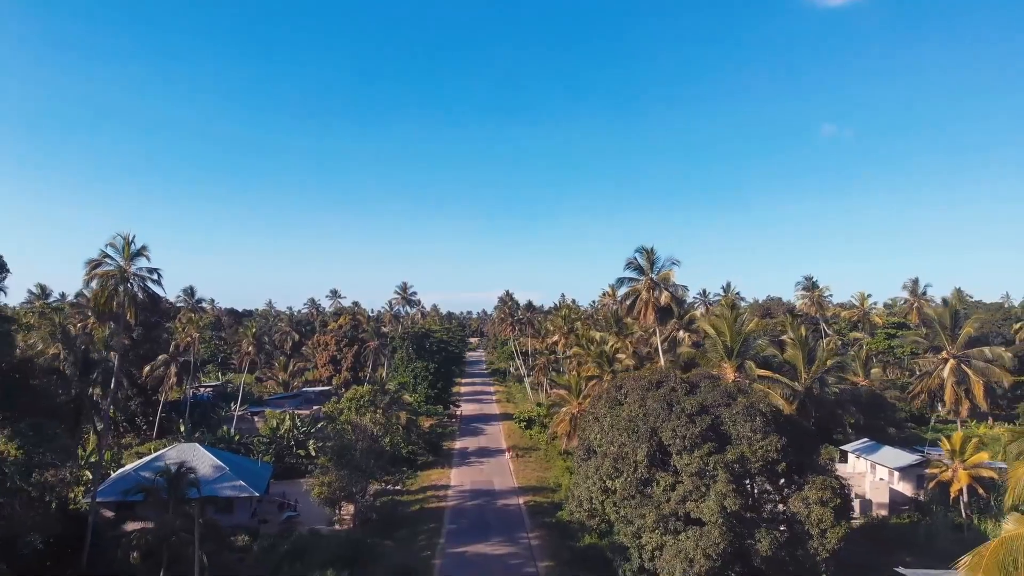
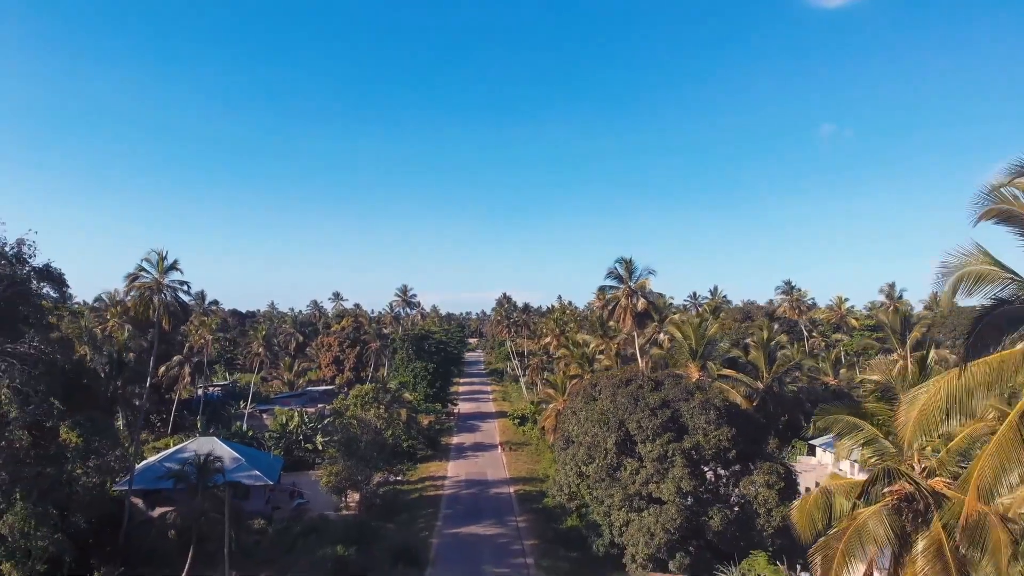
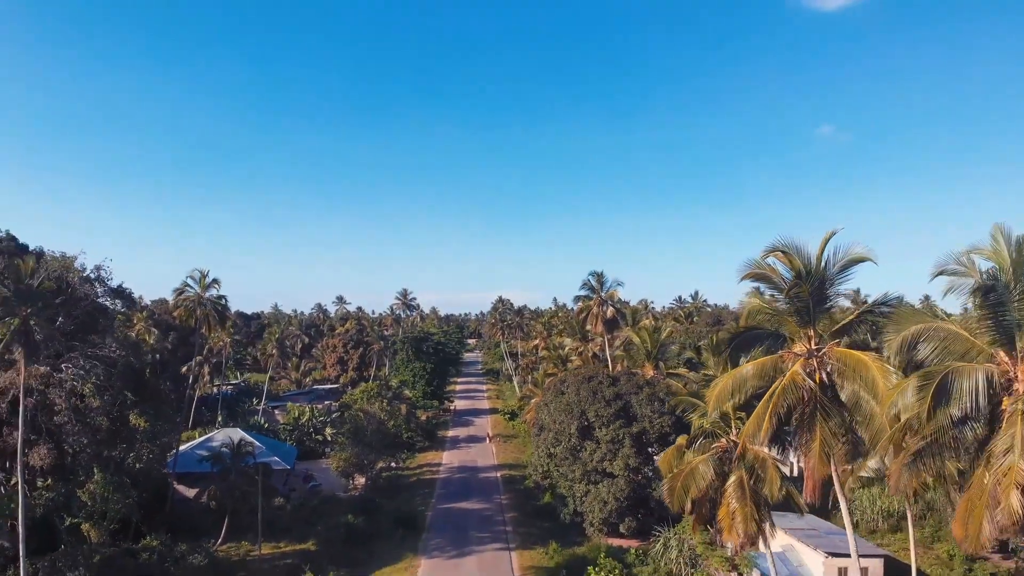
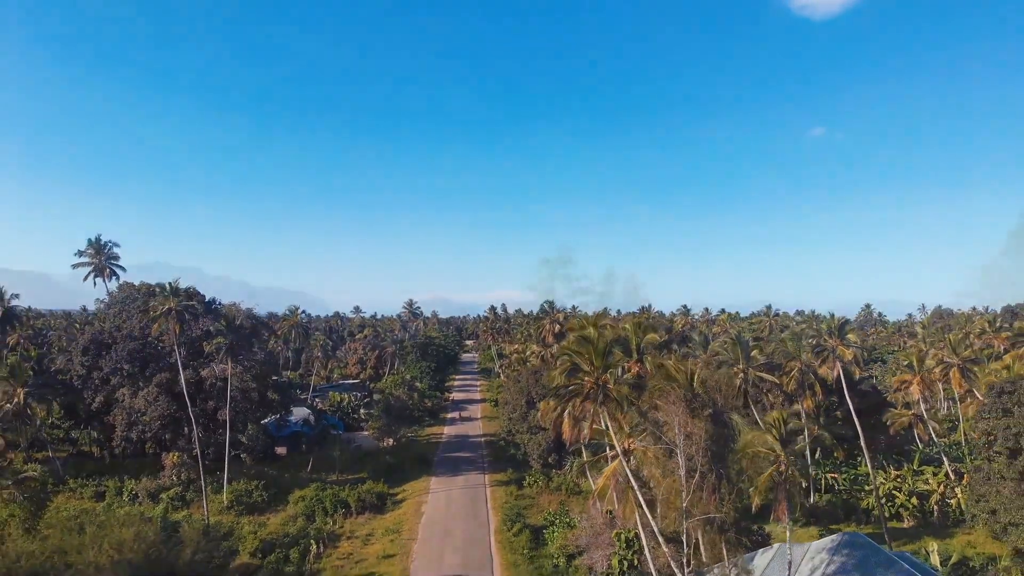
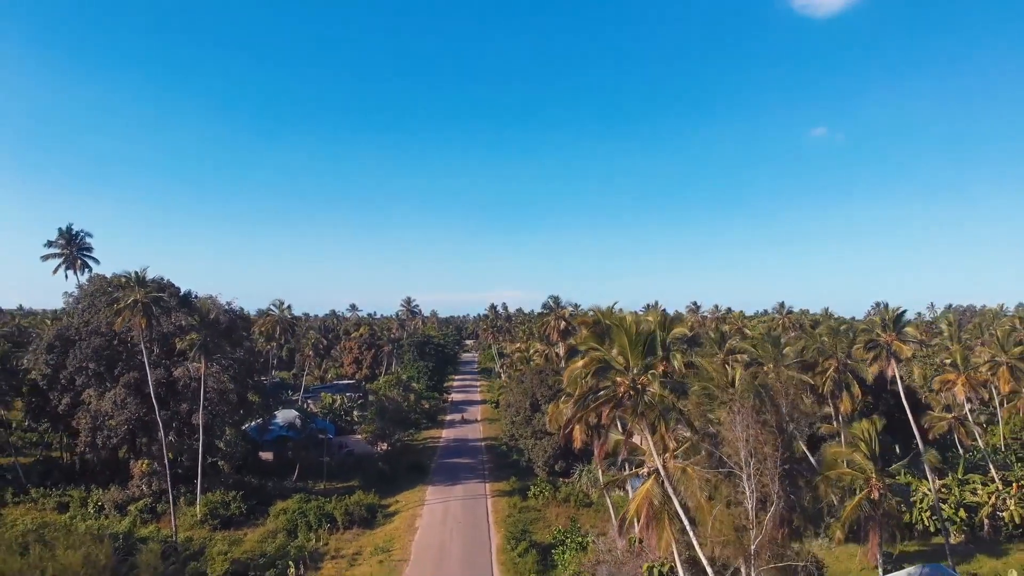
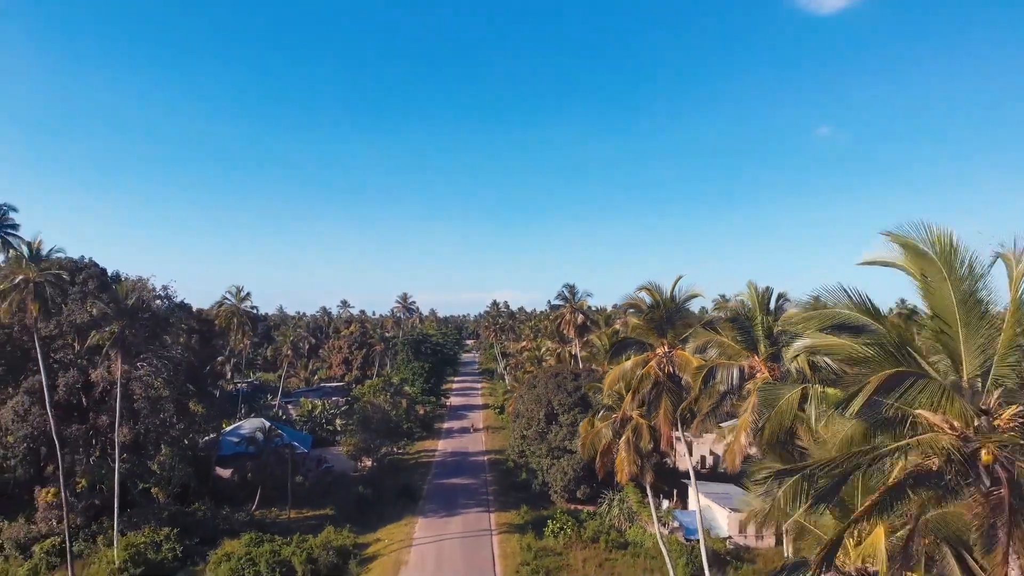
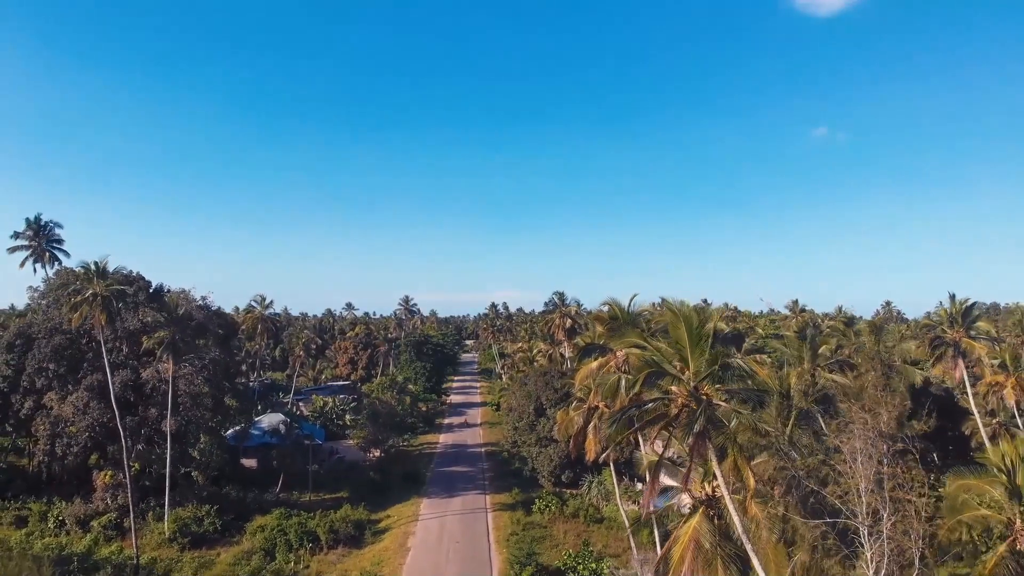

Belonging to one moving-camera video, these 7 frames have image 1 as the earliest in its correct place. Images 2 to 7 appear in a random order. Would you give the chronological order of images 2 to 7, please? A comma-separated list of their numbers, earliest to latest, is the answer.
2, 3, 6, 7, 5, 4
